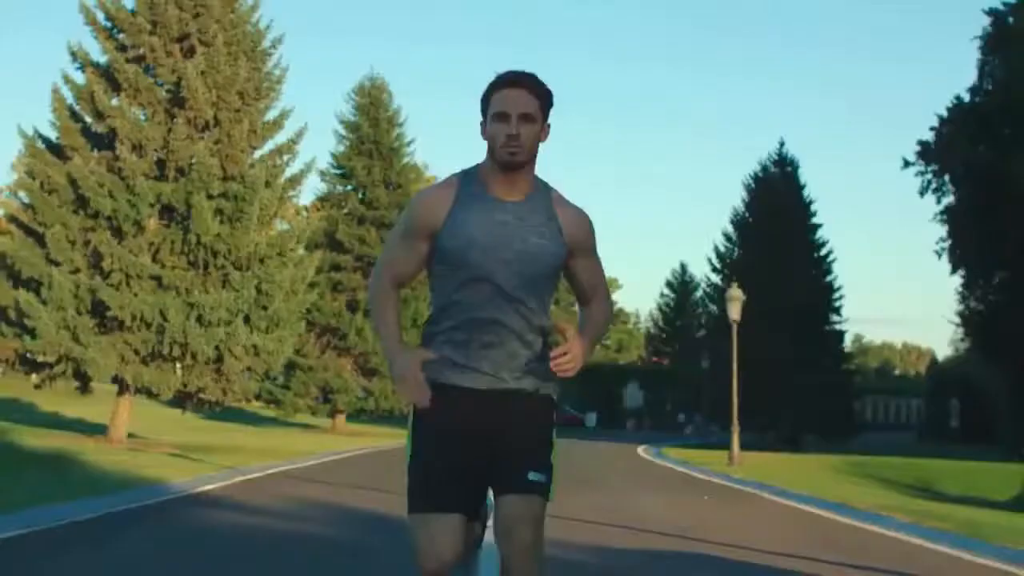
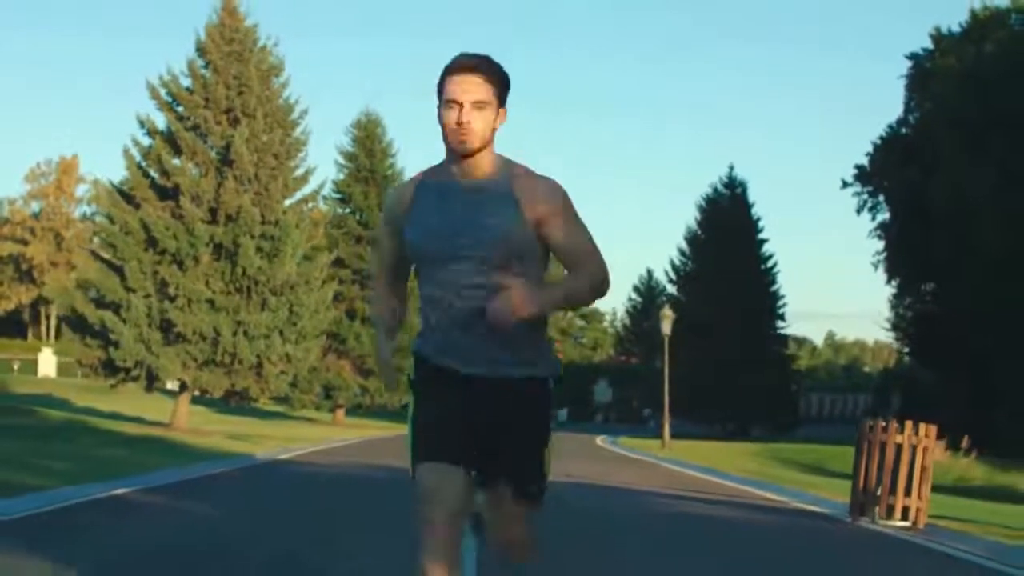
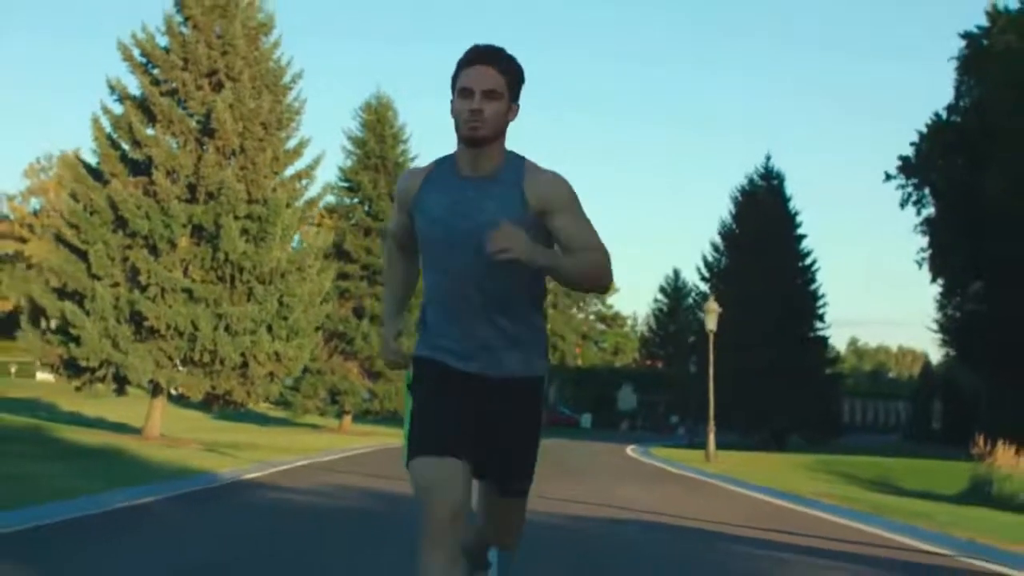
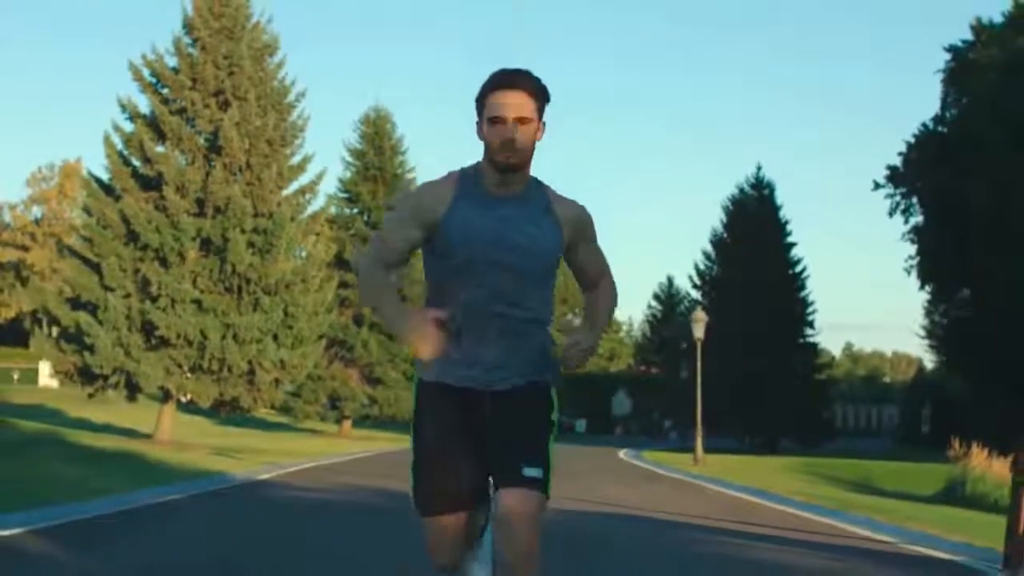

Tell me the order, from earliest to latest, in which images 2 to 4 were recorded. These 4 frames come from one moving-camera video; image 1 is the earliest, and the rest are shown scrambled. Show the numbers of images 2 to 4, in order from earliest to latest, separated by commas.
3, 4, 2
